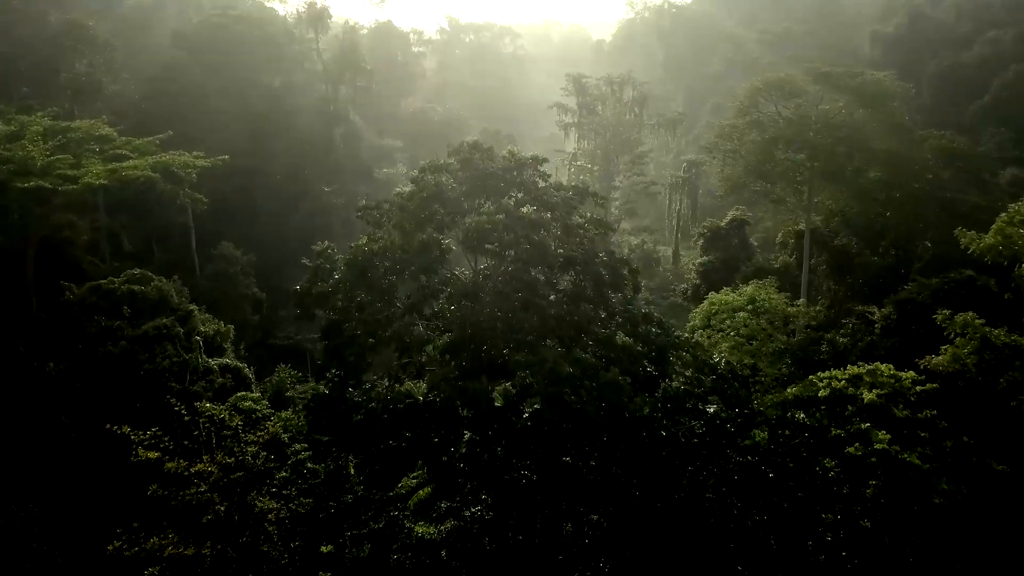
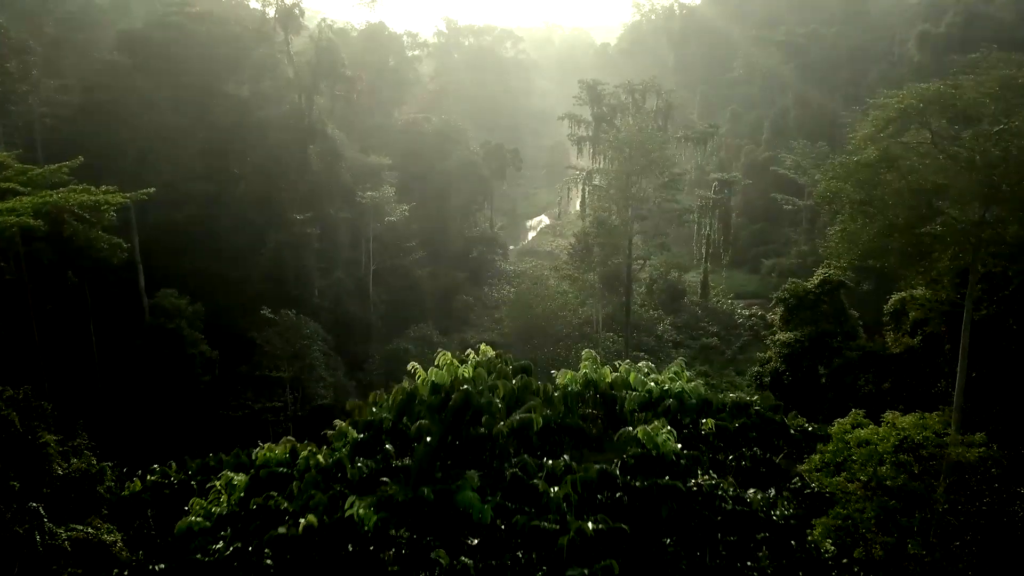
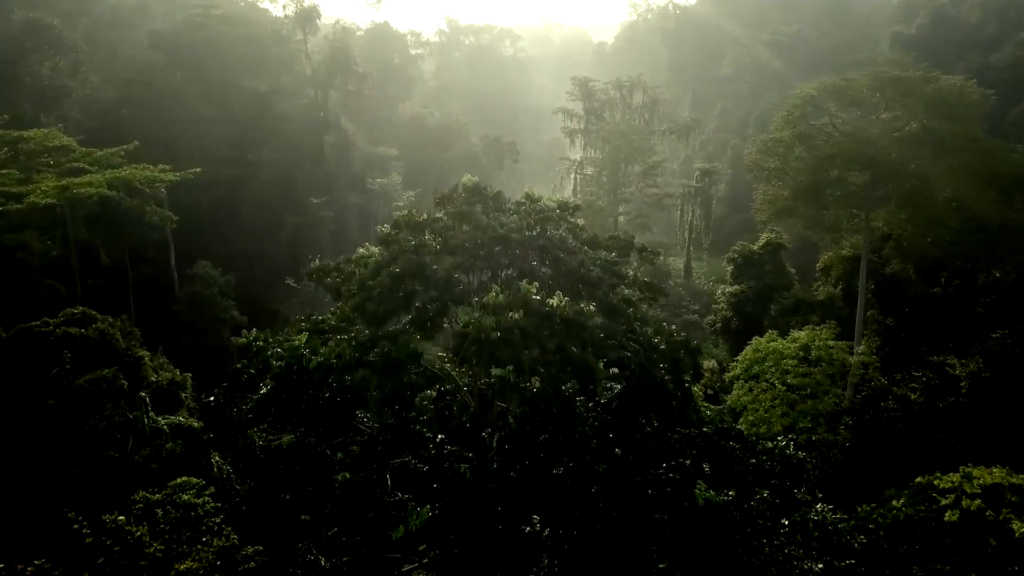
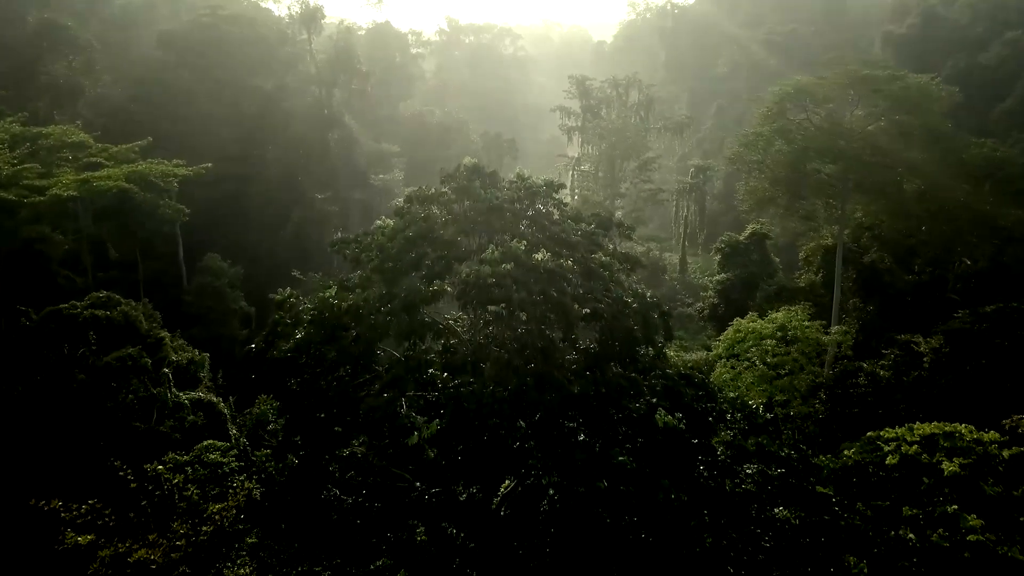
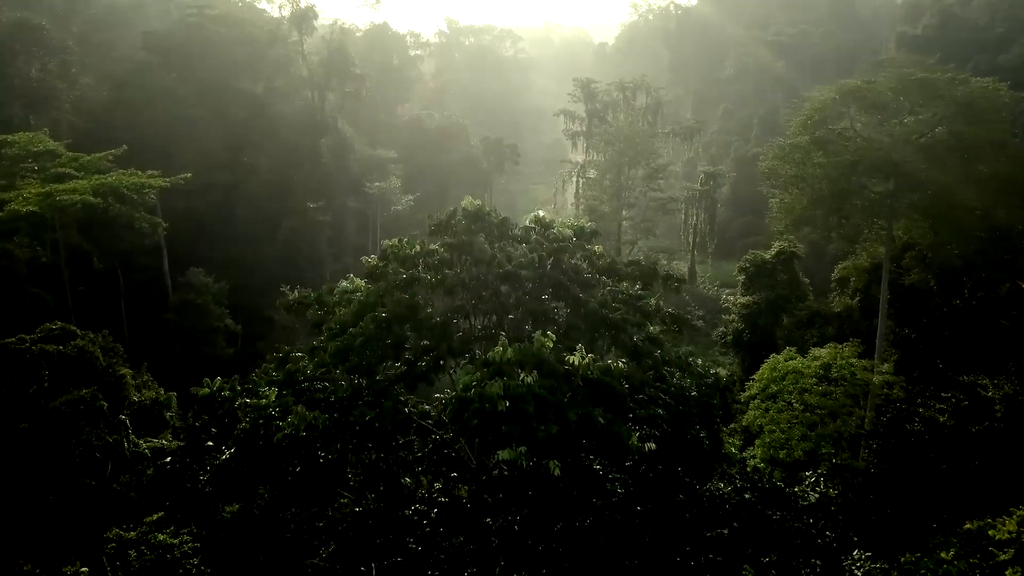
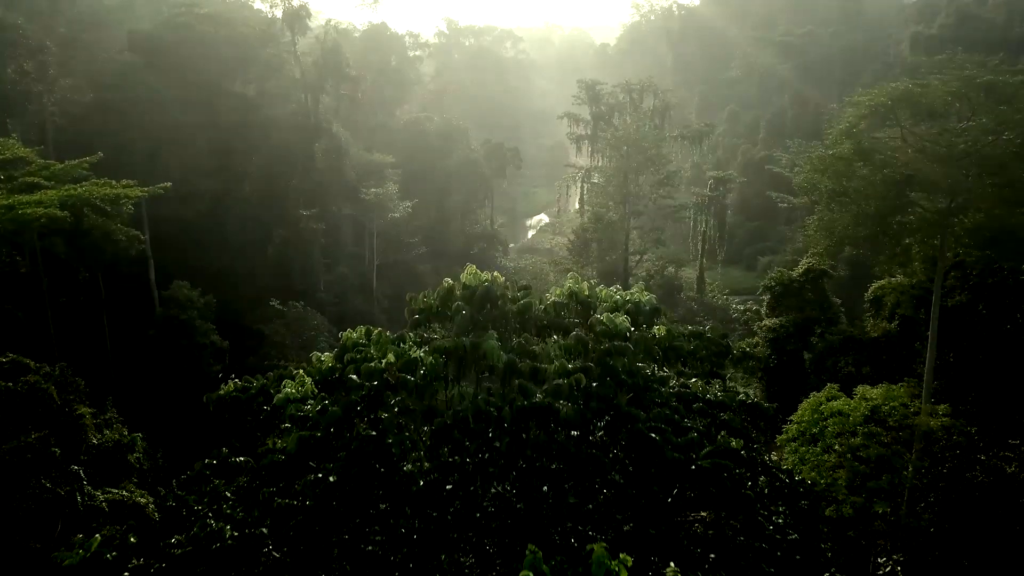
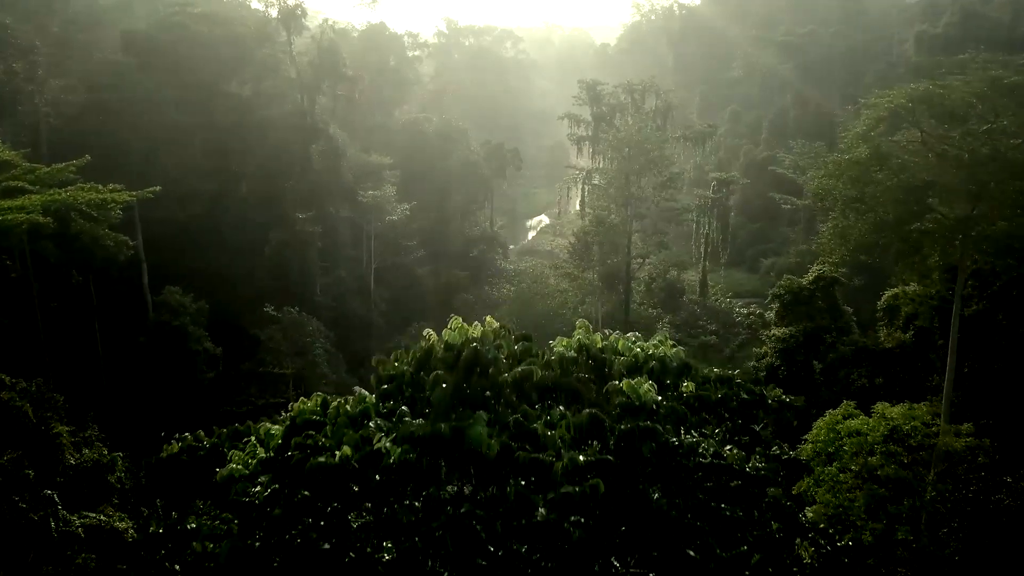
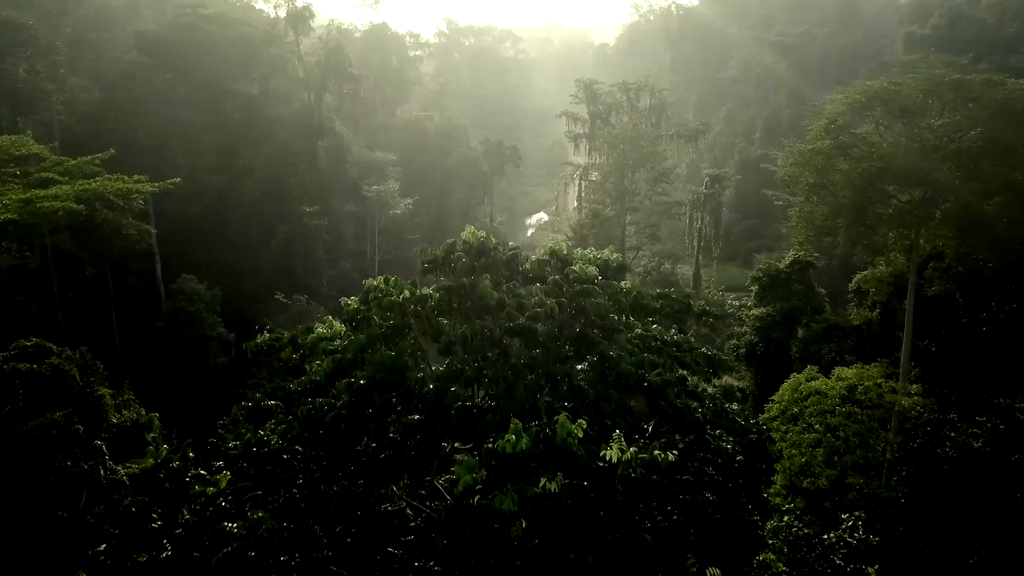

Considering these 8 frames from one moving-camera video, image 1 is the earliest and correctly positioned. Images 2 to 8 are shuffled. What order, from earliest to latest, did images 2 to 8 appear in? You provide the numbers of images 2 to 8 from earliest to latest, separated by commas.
4, 3, 5, 8, 6, 7, 2
